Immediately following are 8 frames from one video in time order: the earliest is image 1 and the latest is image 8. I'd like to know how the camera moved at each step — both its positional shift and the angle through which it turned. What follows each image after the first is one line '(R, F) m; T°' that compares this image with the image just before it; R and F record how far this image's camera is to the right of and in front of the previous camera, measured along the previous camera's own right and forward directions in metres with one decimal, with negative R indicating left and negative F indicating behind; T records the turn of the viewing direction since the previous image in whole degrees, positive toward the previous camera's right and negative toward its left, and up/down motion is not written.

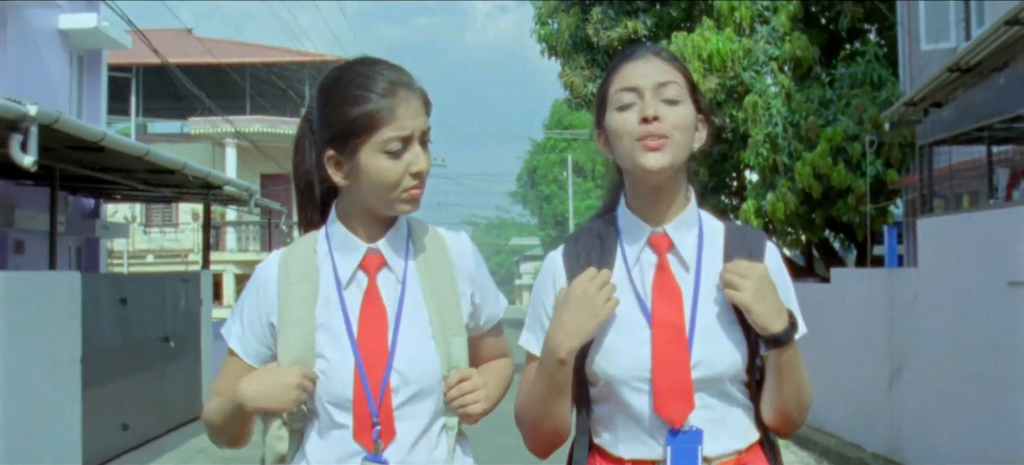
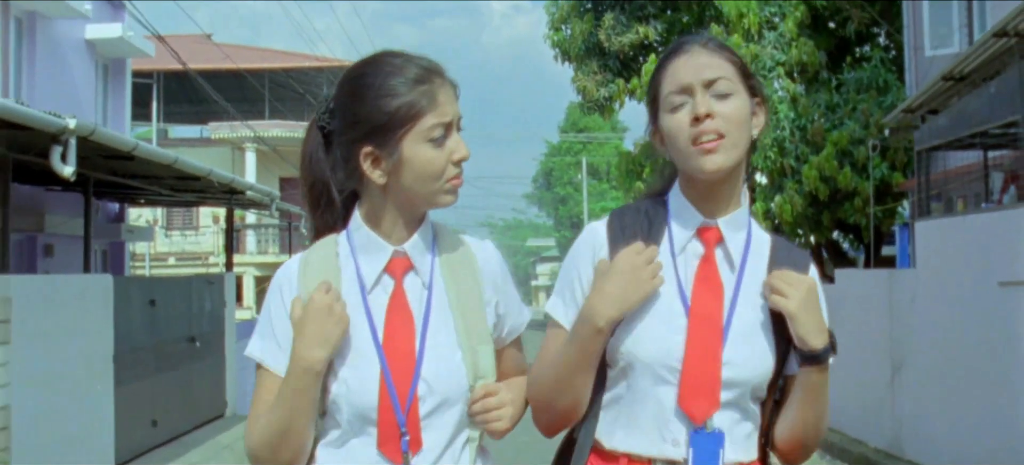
(0.0, -0.4) m; -1°
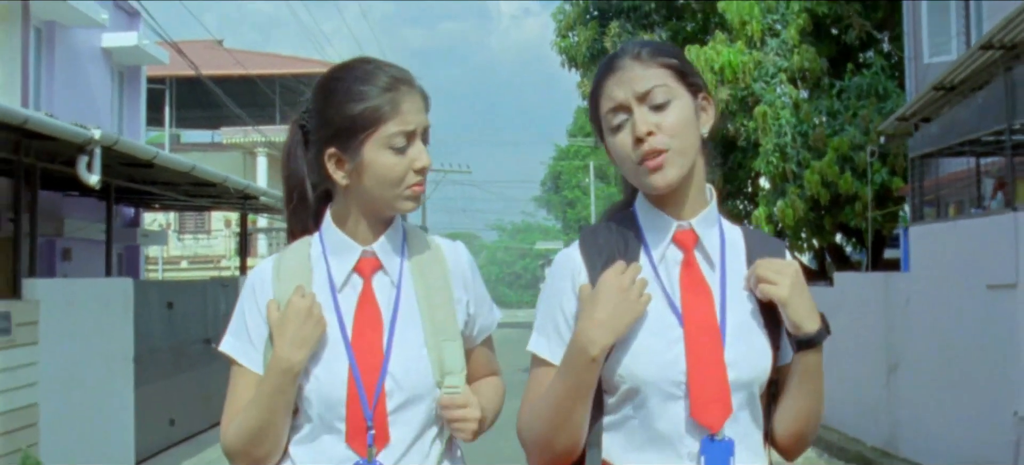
(0.0, -0.3) m; 0°
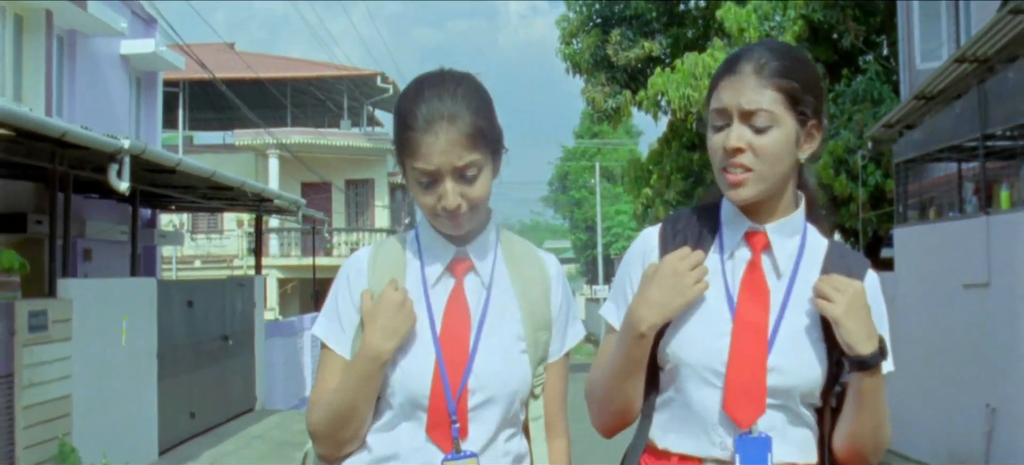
(+0.1, -0.5) m; 0°
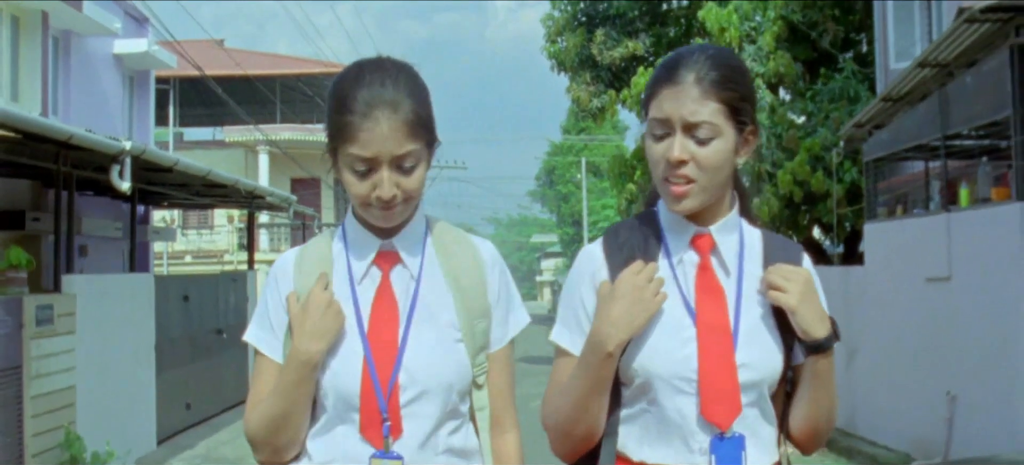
(0.0, -0.4) m; +1°
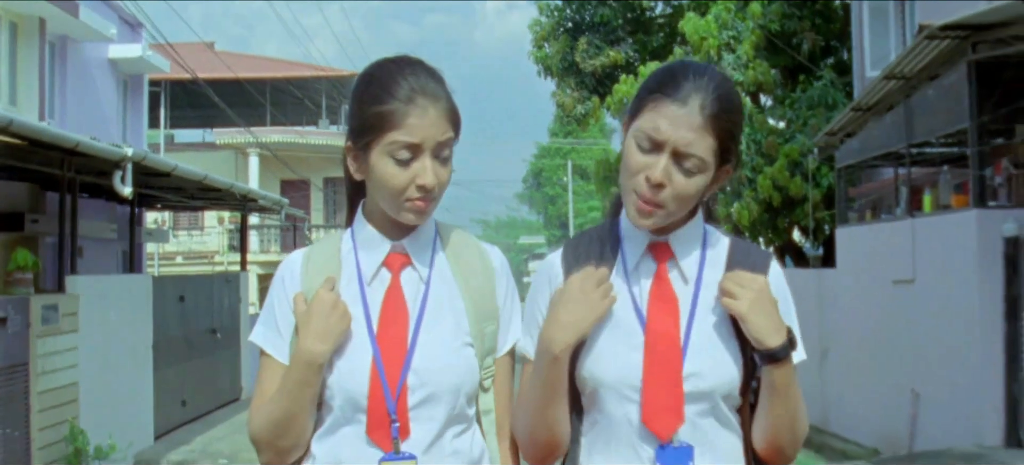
(0.0, -0.4) m; +1°
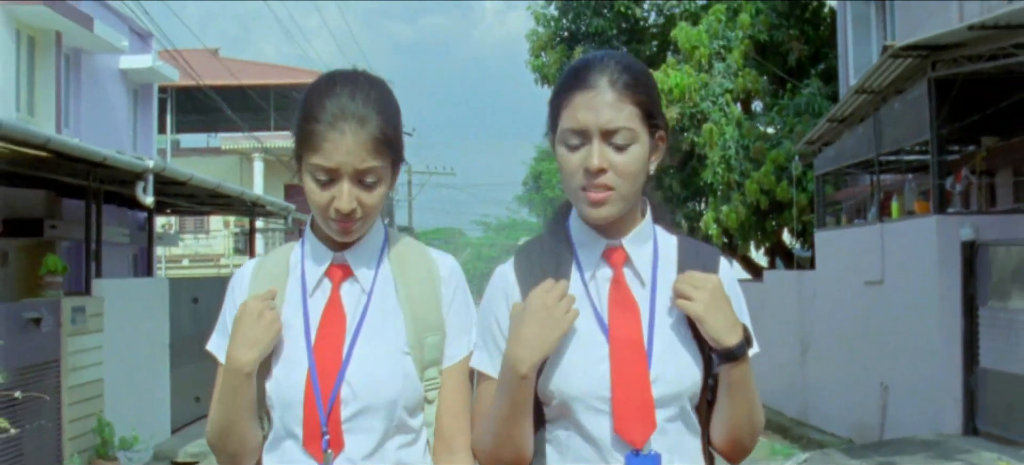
(+0.1, -0.6) m; 0°
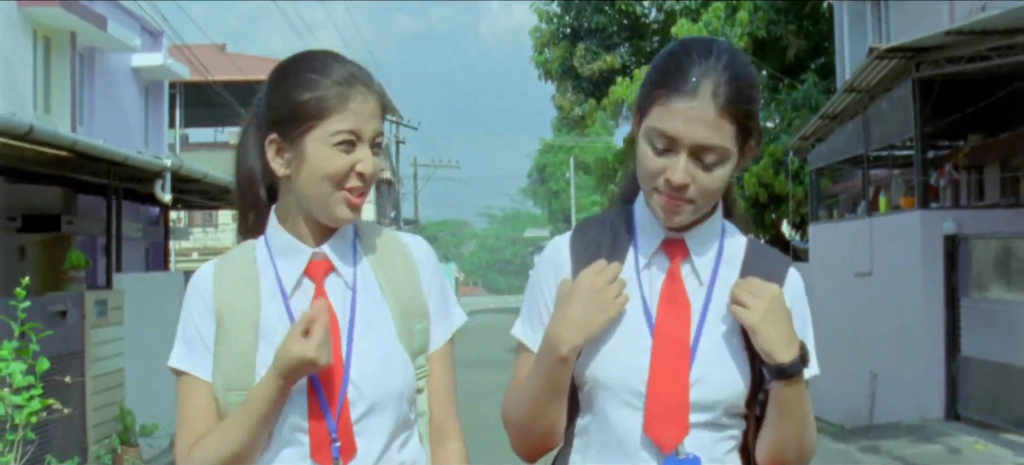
(0.0, -0.4) m; 0°
